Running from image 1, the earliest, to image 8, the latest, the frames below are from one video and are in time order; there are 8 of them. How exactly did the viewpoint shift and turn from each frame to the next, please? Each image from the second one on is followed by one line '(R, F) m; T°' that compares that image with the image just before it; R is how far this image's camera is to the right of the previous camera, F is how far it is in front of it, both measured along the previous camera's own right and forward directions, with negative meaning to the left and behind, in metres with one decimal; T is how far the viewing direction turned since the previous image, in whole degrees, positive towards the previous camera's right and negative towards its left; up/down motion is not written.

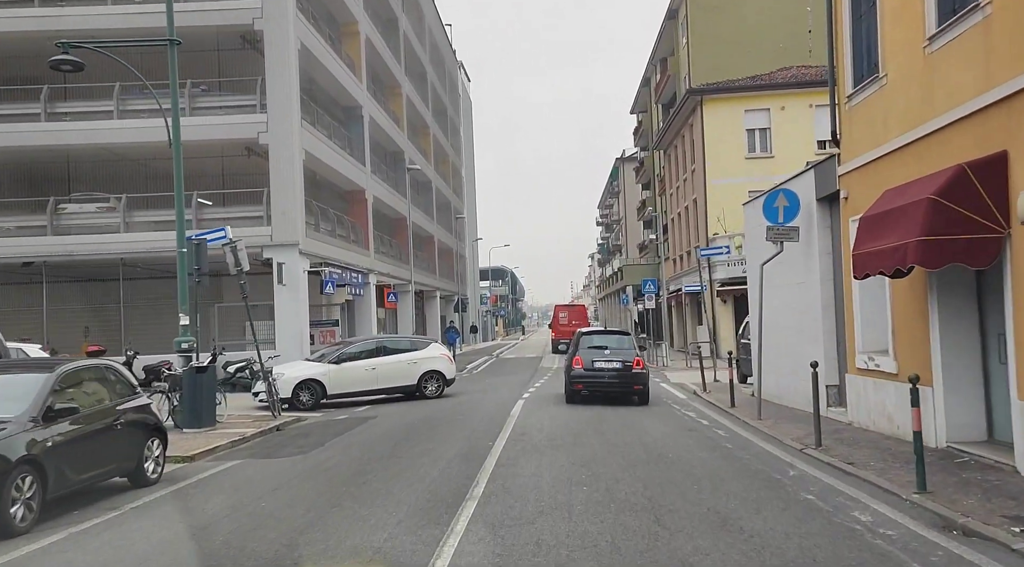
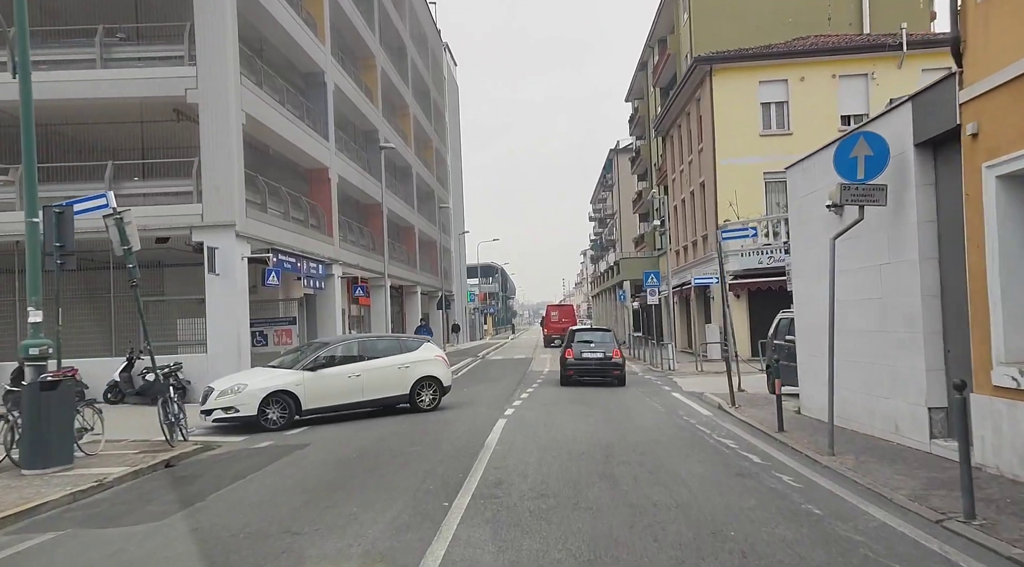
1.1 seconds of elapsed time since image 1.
(+0.2, +3.4) m; +1°
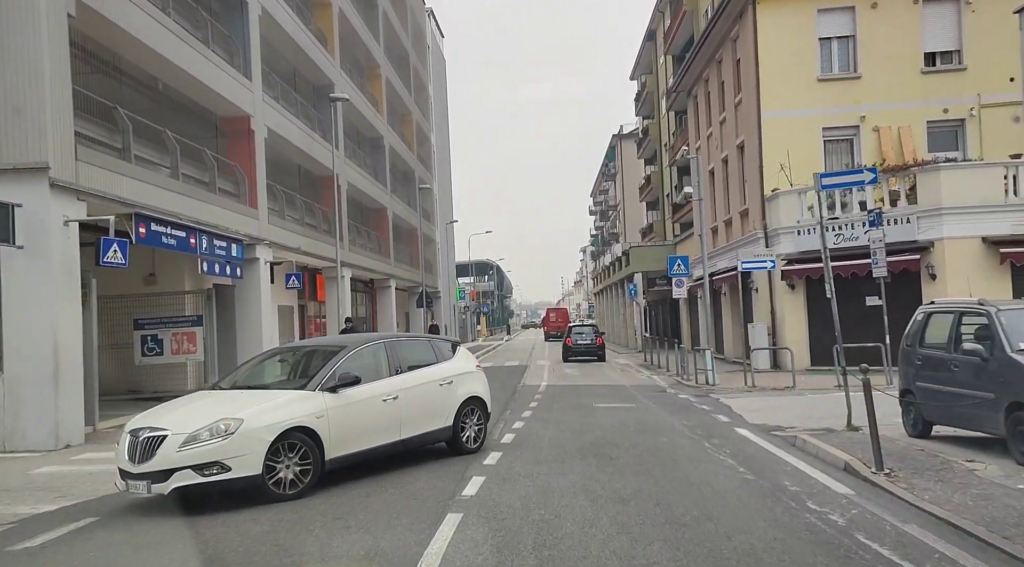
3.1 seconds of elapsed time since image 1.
(+0.3, +6.1) m; 0°
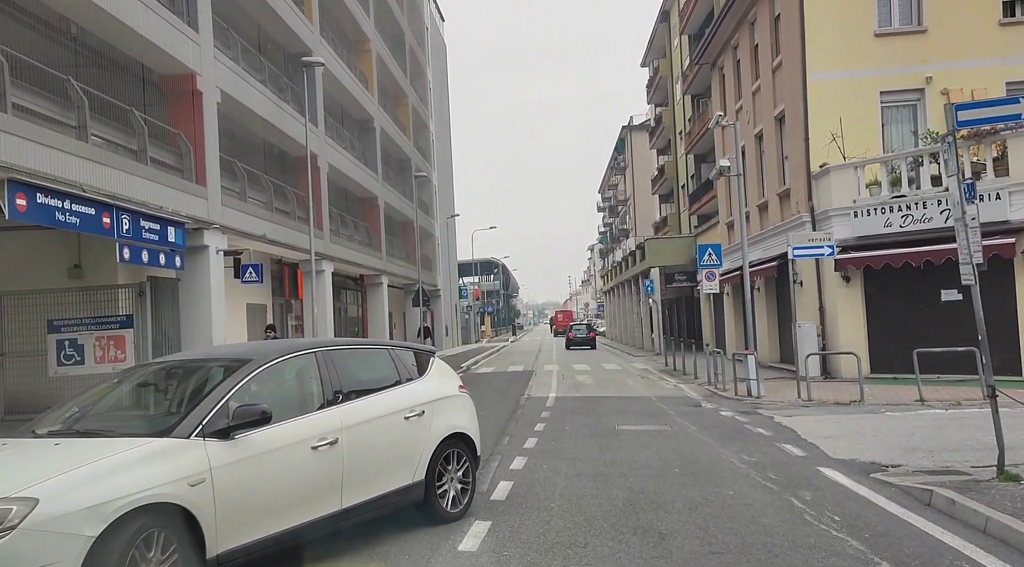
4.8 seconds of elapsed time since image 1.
(+0.1, +3.2) m; -1°
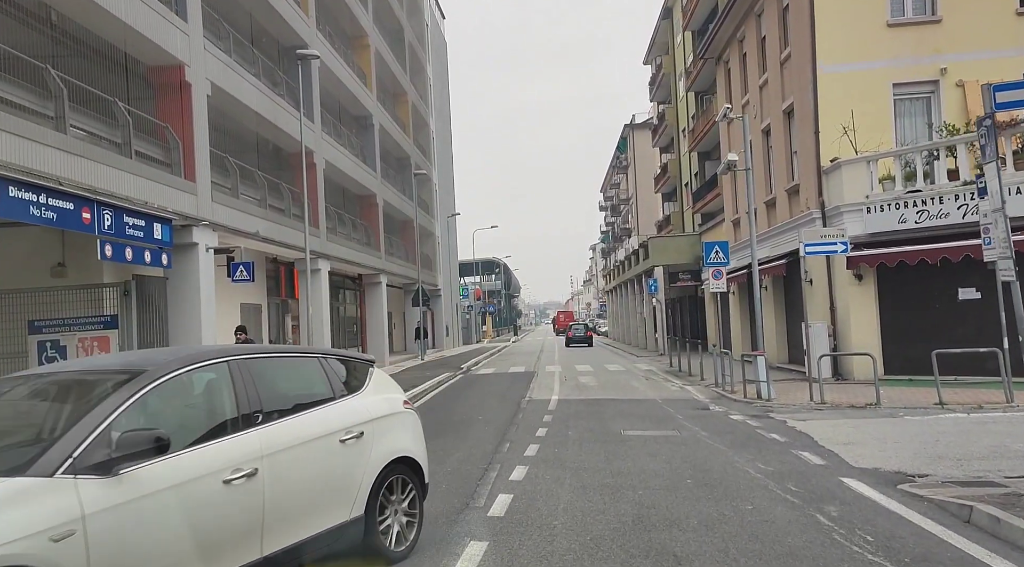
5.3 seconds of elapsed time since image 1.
(0.0, +0.6) m; 0°
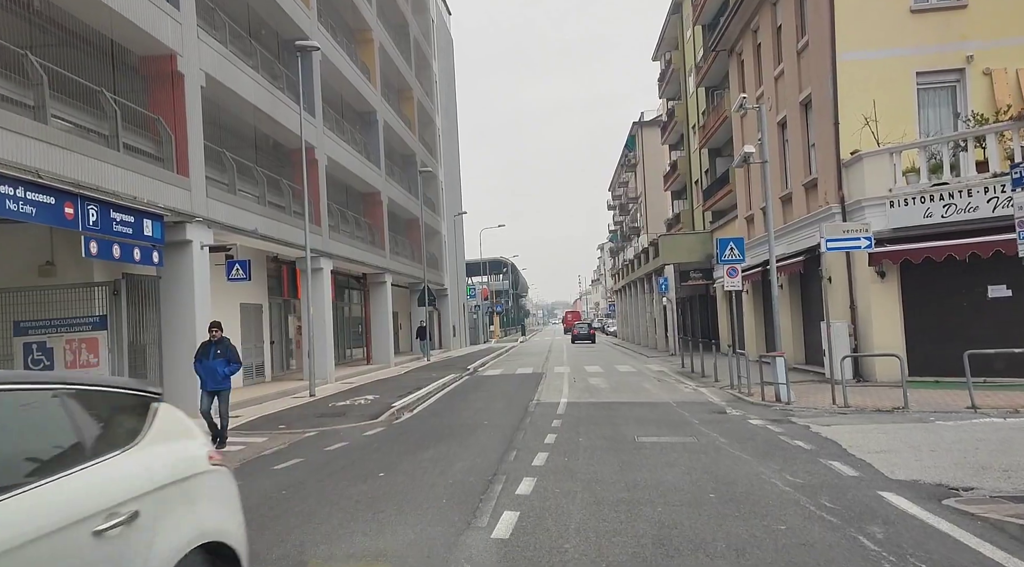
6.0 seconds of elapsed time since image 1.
(0.0, +0.6) m; -1°
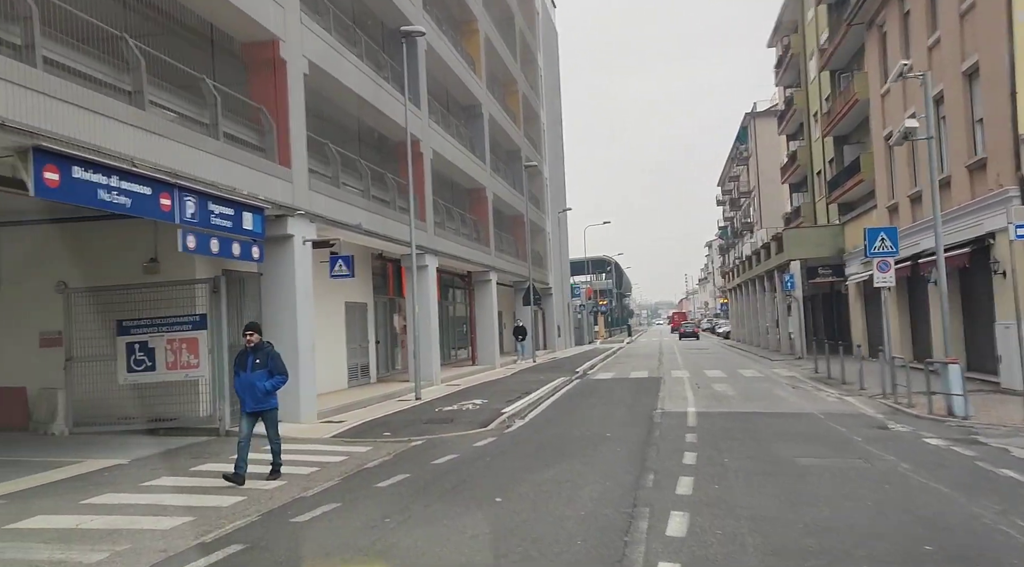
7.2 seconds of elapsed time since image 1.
(-0.4, +1.3) m; -8°
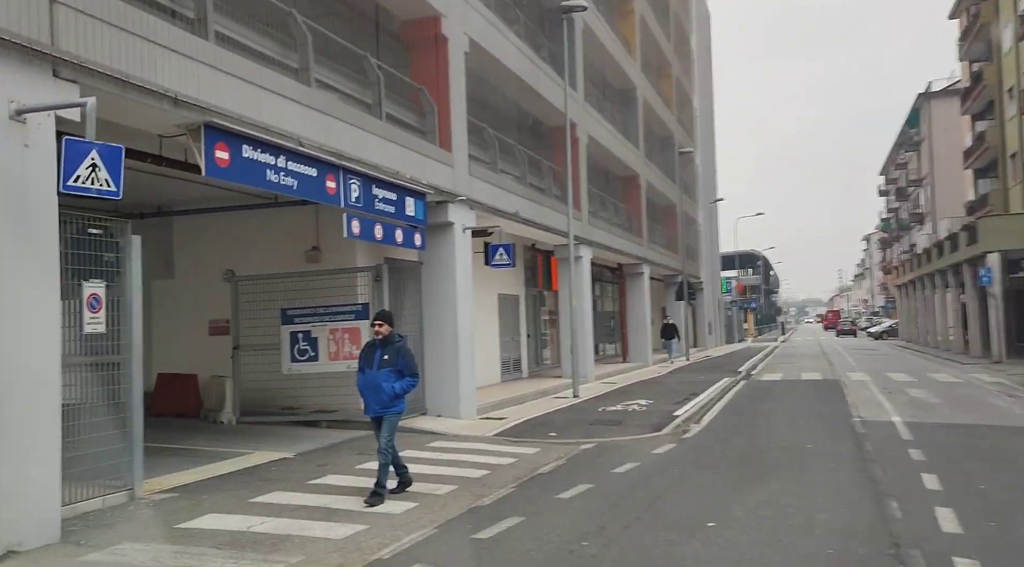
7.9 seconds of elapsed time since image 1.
(-0.6, +1.0) m; -11°
